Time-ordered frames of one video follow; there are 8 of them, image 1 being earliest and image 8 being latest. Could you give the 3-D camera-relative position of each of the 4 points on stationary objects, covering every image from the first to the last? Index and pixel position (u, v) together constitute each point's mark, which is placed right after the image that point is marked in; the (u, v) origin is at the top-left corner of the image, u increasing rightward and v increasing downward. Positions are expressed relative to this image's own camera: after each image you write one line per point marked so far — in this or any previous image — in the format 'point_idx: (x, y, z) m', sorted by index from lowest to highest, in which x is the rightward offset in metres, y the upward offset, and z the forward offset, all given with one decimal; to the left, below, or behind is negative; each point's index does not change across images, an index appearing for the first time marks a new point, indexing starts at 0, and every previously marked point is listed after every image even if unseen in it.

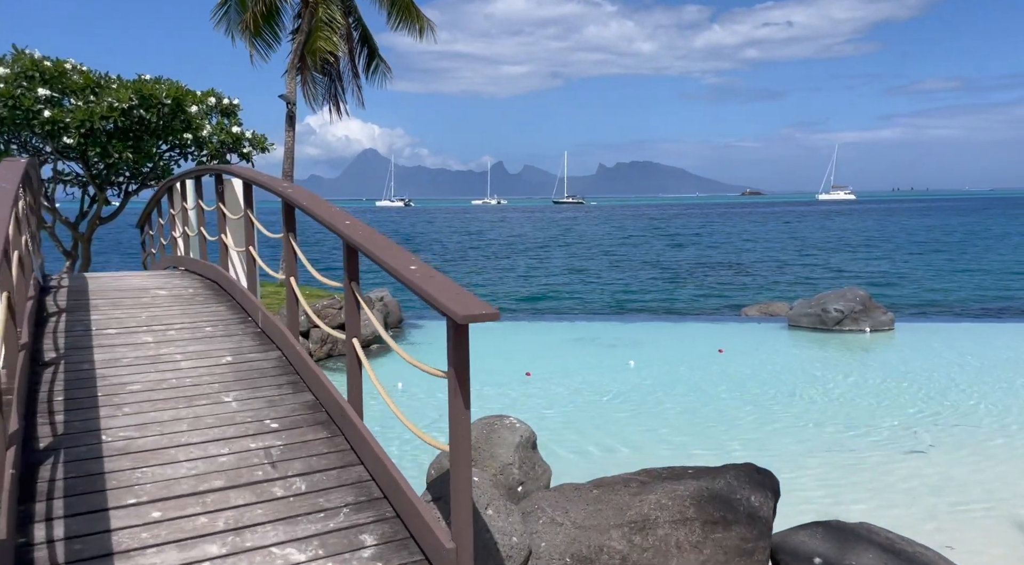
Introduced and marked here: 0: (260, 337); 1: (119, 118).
0: (-1.8, -0.4, +5.9) m
1: (-8.0, +3.4, +16.7) m
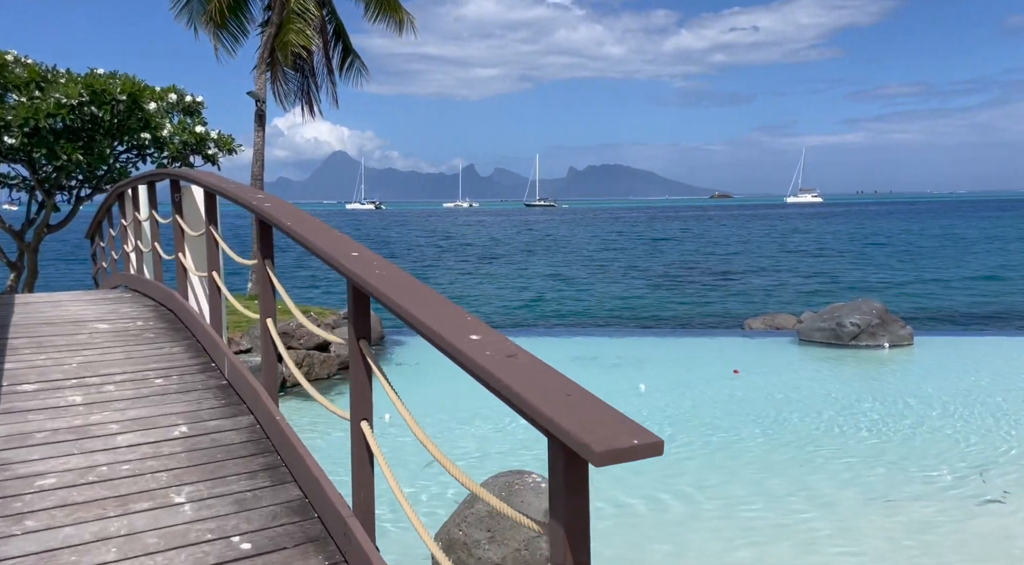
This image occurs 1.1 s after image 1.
0: (-1.6, -0.6, +4.5) m
1: (-8.2, +3.1, +15.1) m
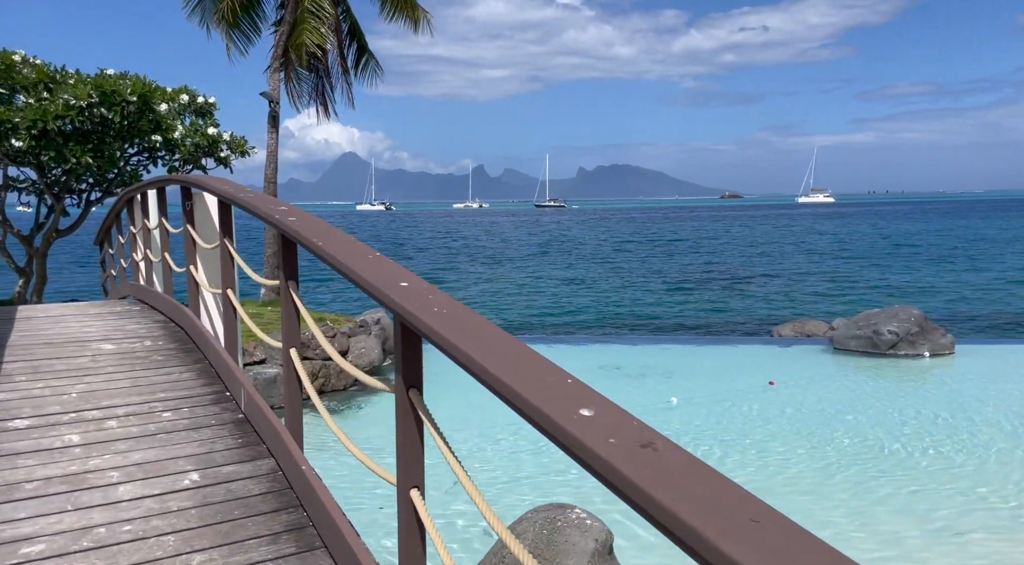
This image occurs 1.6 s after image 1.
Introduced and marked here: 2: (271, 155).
0: (-1.3, -0.7, +4.0) m
1: (-7.8, +3.0, +14.6) m
2: (-5.0, +2.6, +16.9) m
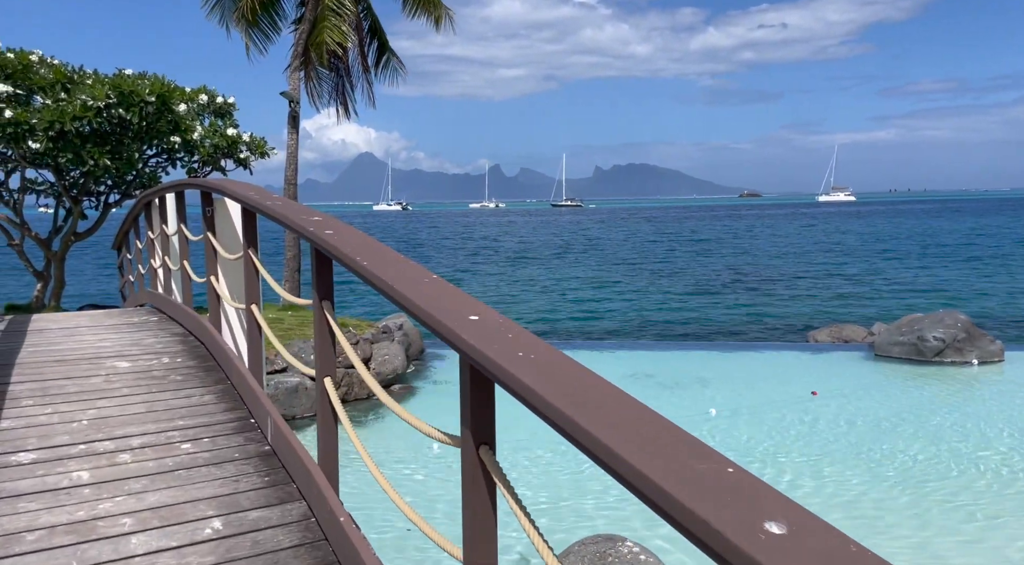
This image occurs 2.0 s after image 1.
0: (-1.0, -0.8, +3.5) m
1: (-7.3, +2.9, +14.4) m
2: (-4.5, +2.6, +16.5) m
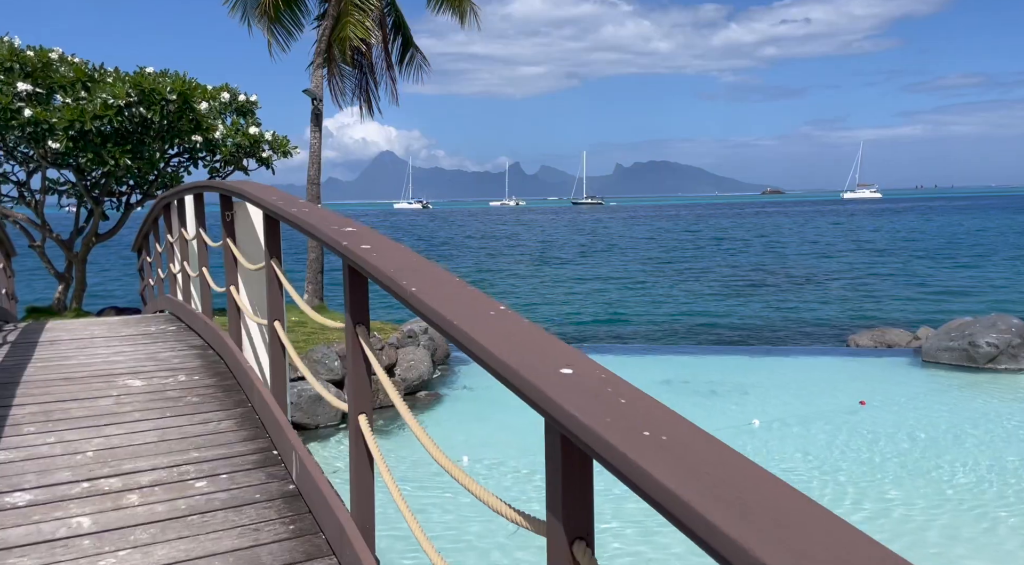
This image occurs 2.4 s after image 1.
0: (-0.8, -0.9, +3.1) m
1: (-6.8, +2.8, +14.1) m
2: (-3.9, +2.5, +16.2) m
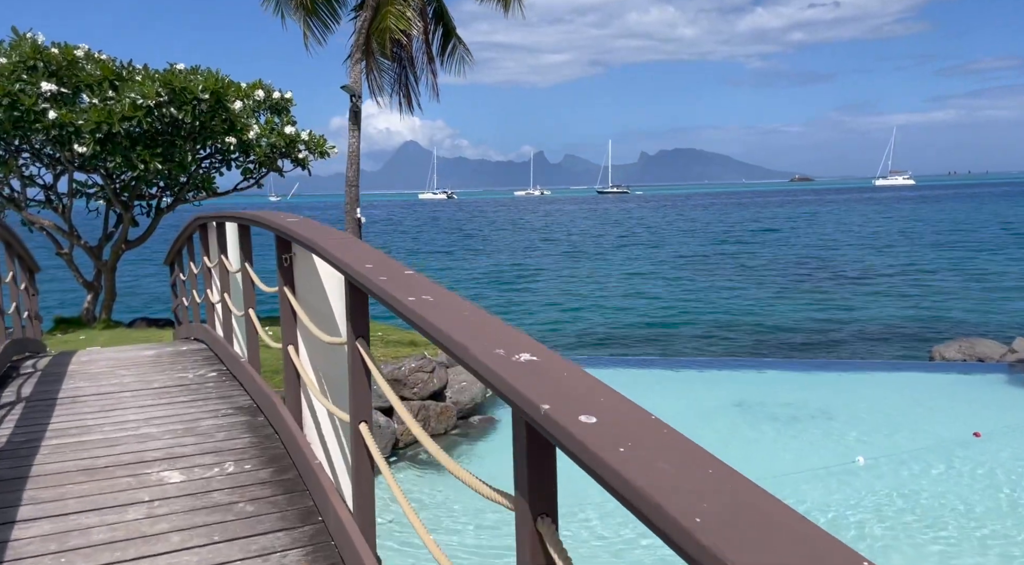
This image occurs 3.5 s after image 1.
0: (-0.2, -1.2, +2.1) m
1: (-5.9, +2.6, +13.1) m
2: (-2.9, +2.4, +15.2) m
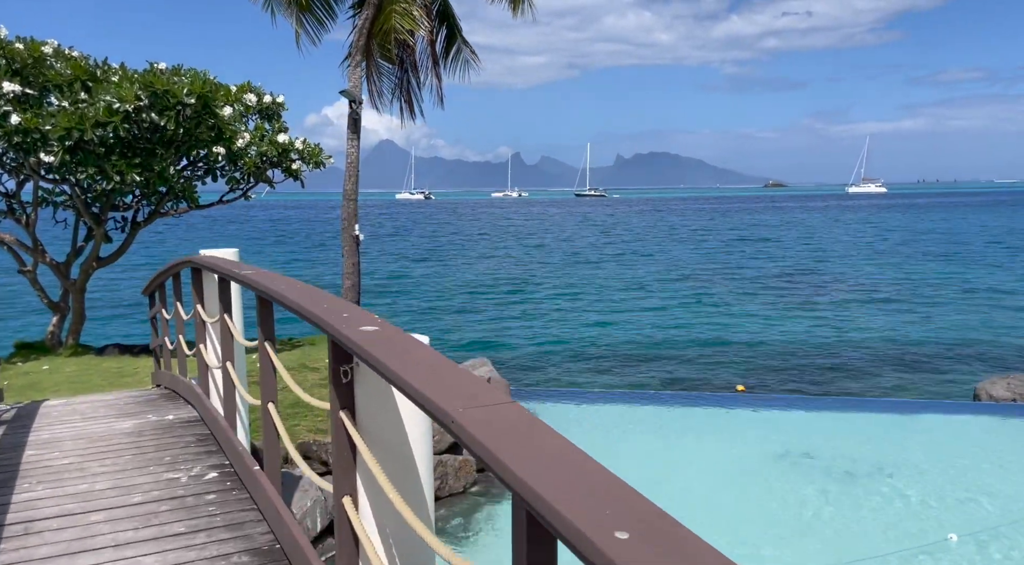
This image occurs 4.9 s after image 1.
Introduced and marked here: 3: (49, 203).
0: (+0.4, -1.6, +0.8) m
1: (-5.6, +2.3, +11.7) m
2: (-2.7, +2.0, +13.8) m
3: (-7.8, +1.3, +13.8) m
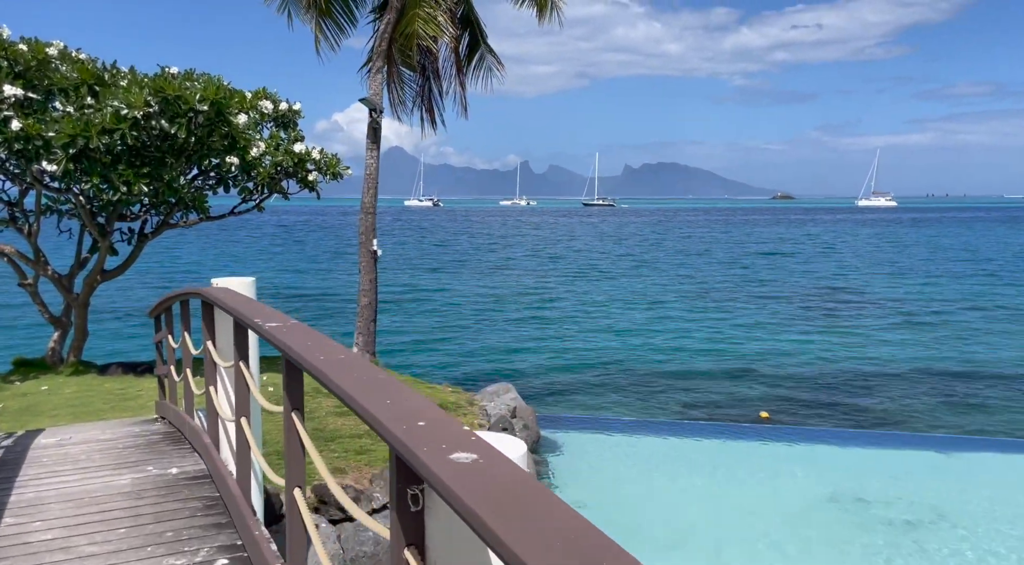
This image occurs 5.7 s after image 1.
0: (+0.7, -1.9, 0.0) m
1: (-5.1, +2.0, +11.0) m
2: (-2.2, +1.7, +13.1) m
3: (-7.4, +1.1, +13.1) m
